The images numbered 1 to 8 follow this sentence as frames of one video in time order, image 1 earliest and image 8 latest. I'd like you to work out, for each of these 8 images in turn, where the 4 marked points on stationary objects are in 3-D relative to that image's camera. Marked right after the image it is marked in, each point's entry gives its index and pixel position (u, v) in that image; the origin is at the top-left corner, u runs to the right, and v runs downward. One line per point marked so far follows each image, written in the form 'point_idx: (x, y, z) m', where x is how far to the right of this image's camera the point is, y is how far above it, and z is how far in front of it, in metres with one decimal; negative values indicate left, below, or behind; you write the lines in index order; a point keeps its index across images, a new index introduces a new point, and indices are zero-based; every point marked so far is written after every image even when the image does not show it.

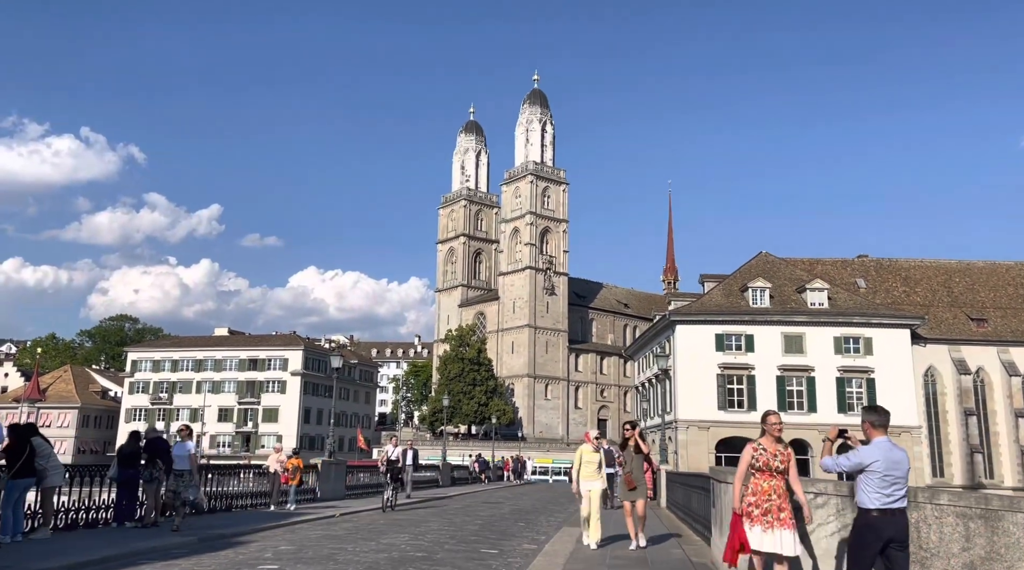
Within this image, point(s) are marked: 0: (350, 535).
0: (-2.4, -3.7, +12.4) m
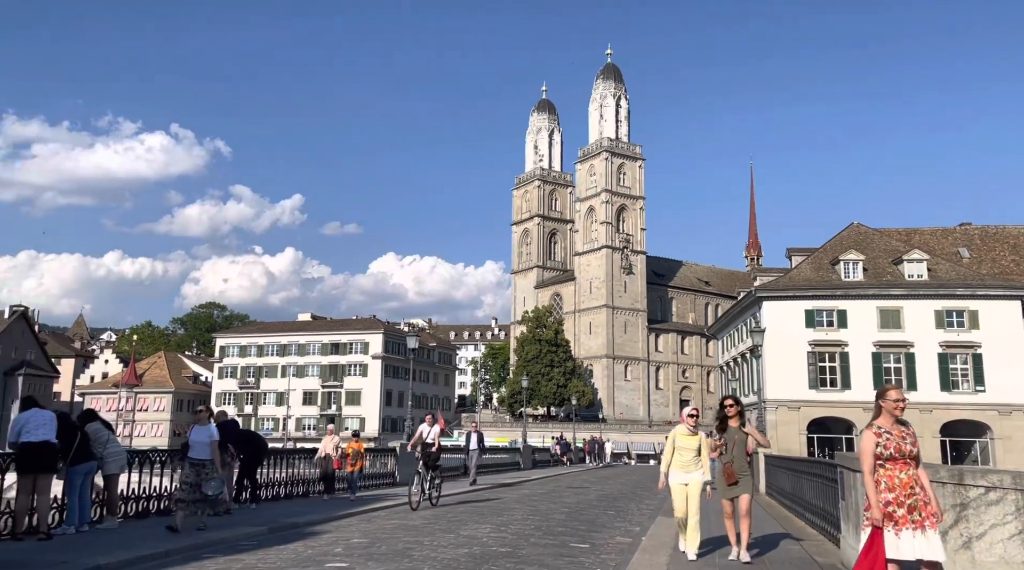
0: (-1.2, -3.3, +11.4) m
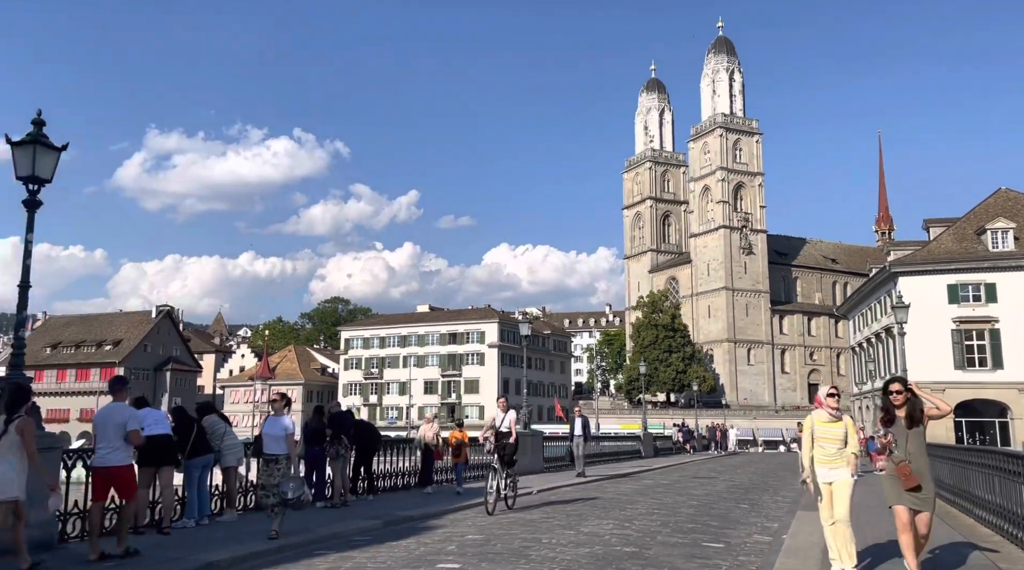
0: (+0.4, -3.0, +10.7) m
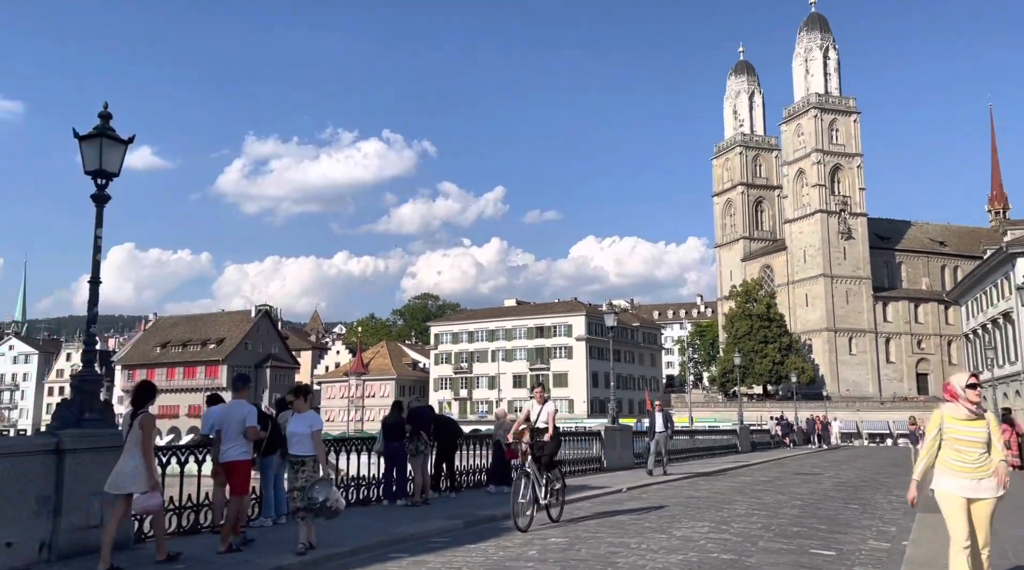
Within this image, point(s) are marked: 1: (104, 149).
0: (+1.5, -2.8, +9.9) m
1: (-4.7, +1.6, +9.5) m
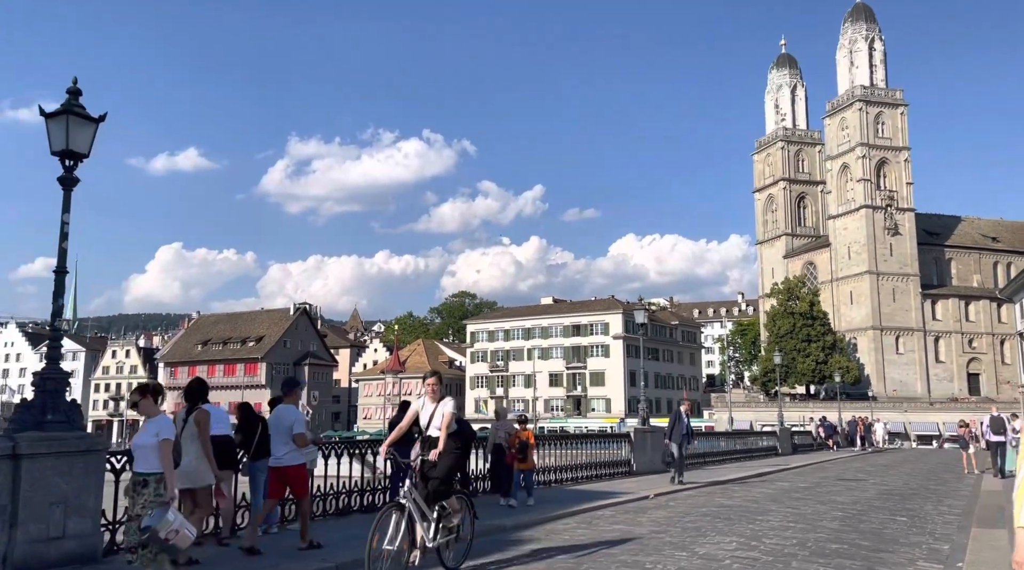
0: (+1.5, -2.7, +9.0) m
1: (-4.6, +1.7, +8.8) m
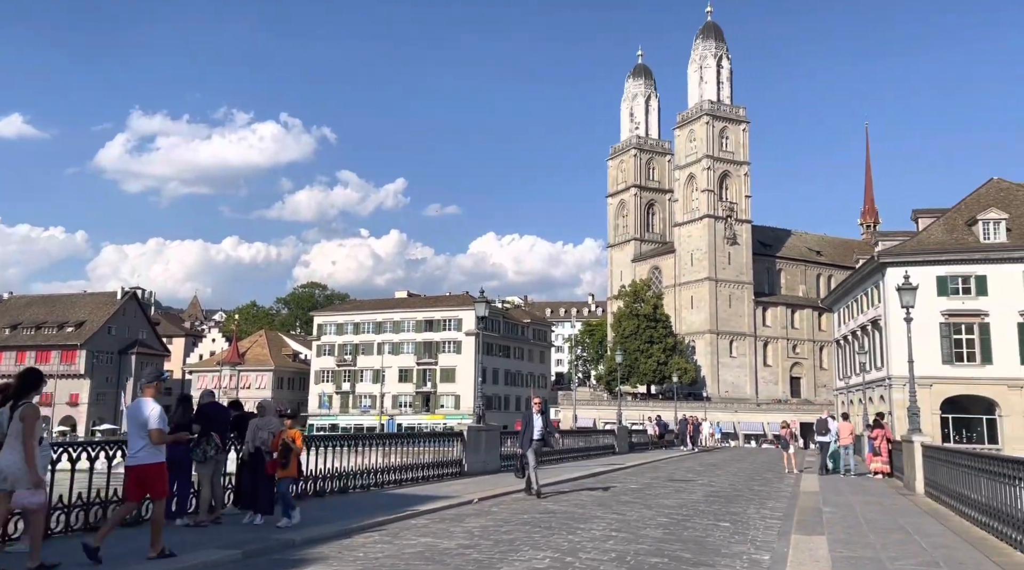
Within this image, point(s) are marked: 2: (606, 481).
0: (-0.5, -2.6, +8.1) m
1: (-6.3, +2.0, +6.8) m
2: (+2.1, -4.3, +18.4) m
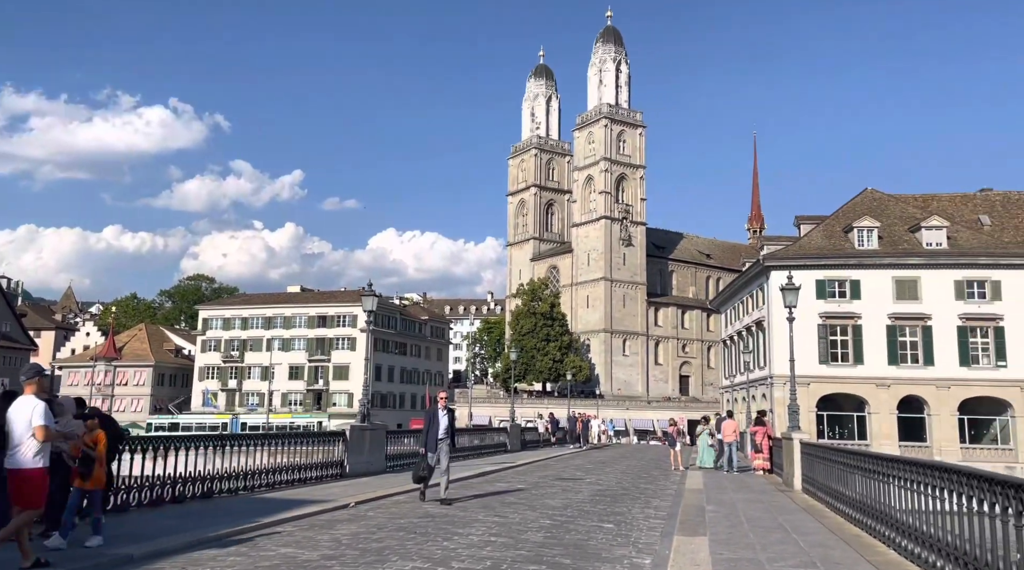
0: (-1.6, -2.5, +7.4) m
1: (-7.2, +2.2, +5.5) m
2: (-0.4, -4.2, +18.0) m
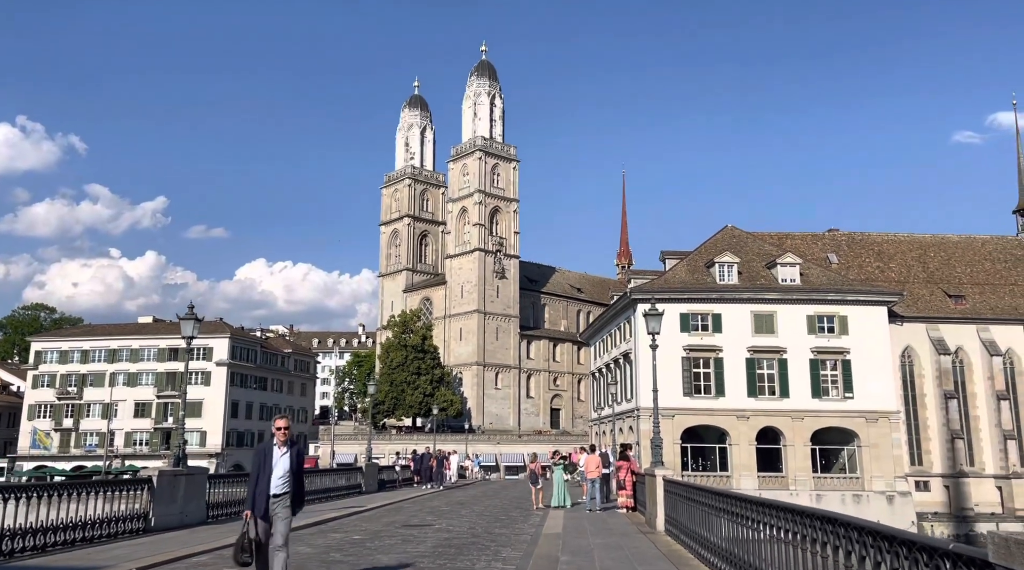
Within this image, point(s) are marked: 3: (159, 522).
0: (-3.1, -2.5, +5.4) m
1: (-8.3, +2.3, +2.8) m
2: (-3.5, -4.7, +15.9) m
3: (-6.4, -4.4, +15.3) m
